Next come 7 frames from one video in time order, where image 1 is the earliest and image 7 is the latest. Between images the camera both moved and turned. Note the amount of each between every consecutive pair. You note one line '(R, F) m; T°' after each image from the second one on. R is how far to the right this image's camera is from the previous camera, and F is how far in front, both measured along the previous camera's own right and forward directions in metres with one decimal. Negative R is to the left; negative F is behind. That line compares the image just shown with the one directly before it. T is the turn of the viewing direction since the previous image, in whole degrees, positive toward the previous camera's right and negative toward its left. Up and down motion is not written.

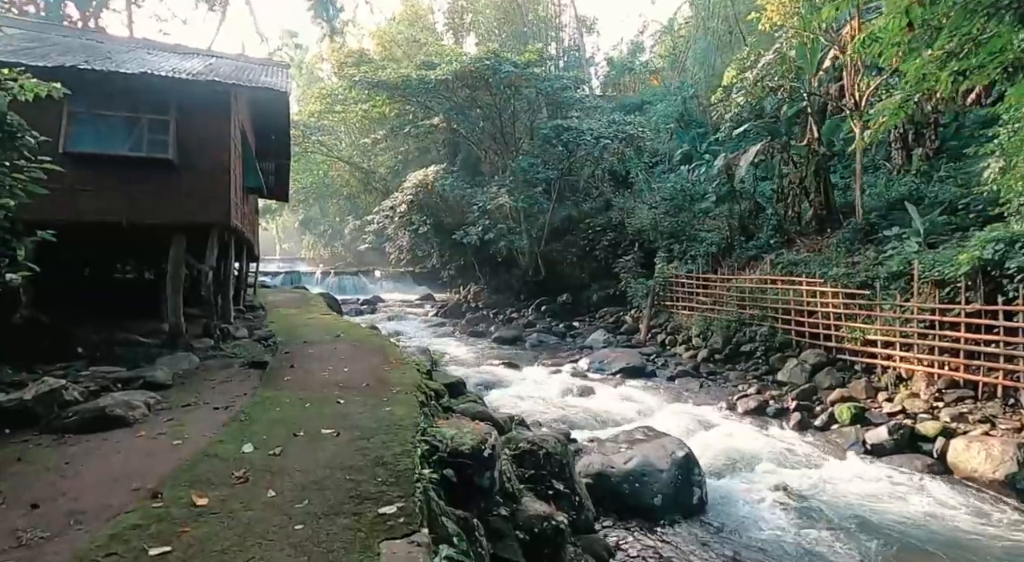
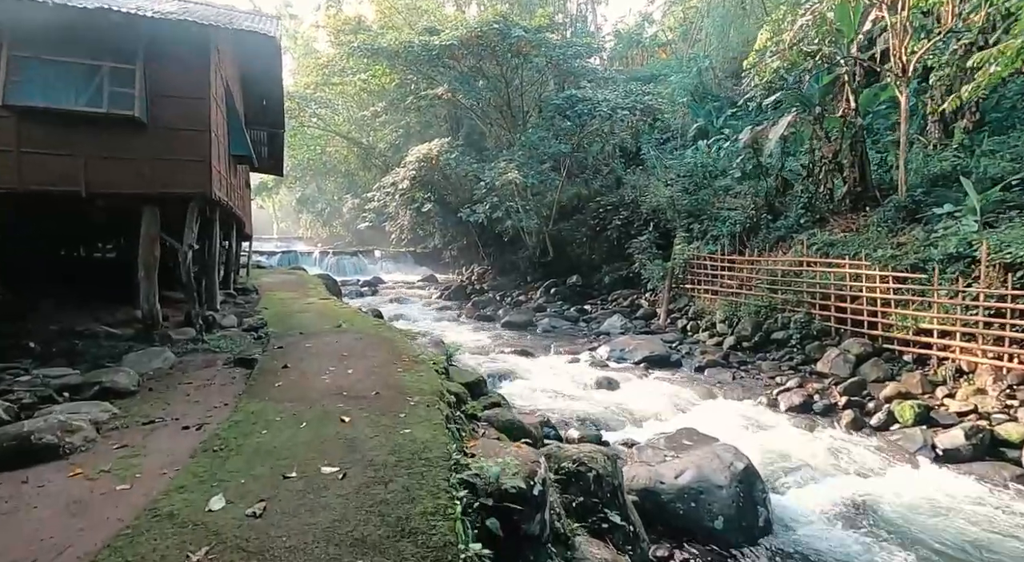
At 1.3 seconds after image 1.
(-0.3, +1.0) m; 0°
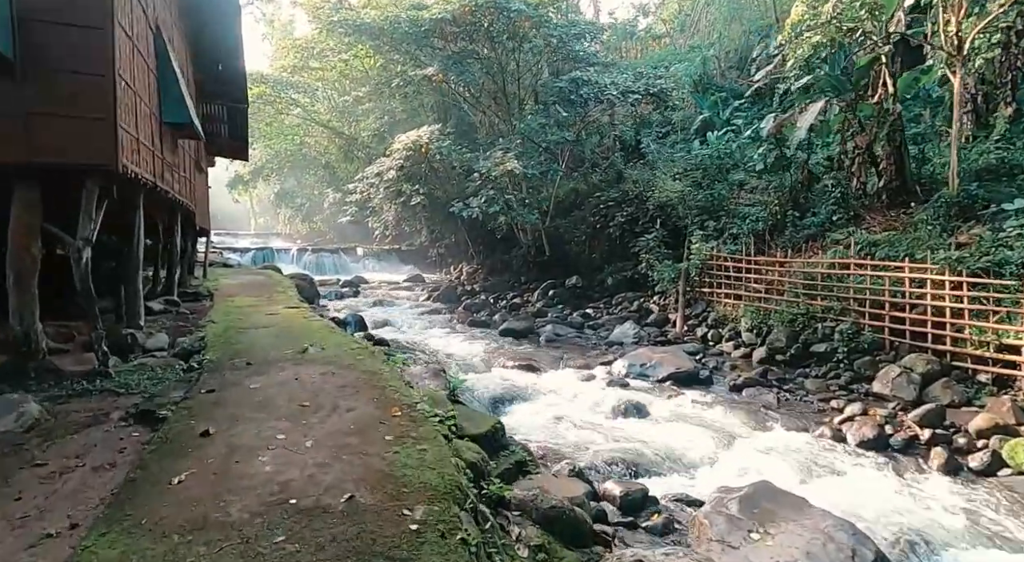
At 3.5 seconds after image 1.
(-0.3, +1.7) m; +2°
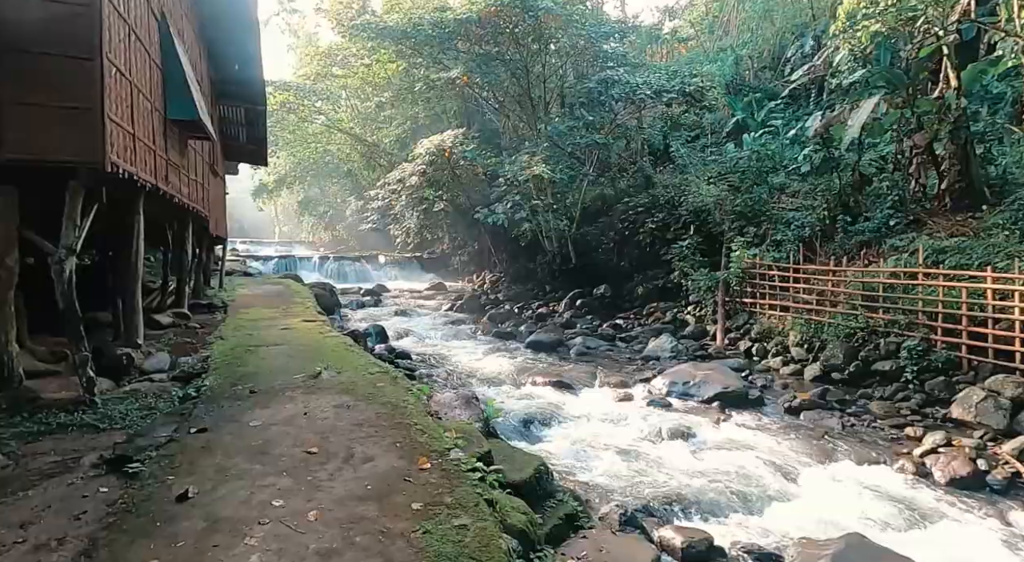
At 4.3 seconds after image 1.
(-0.2, +0.7) m; -2°
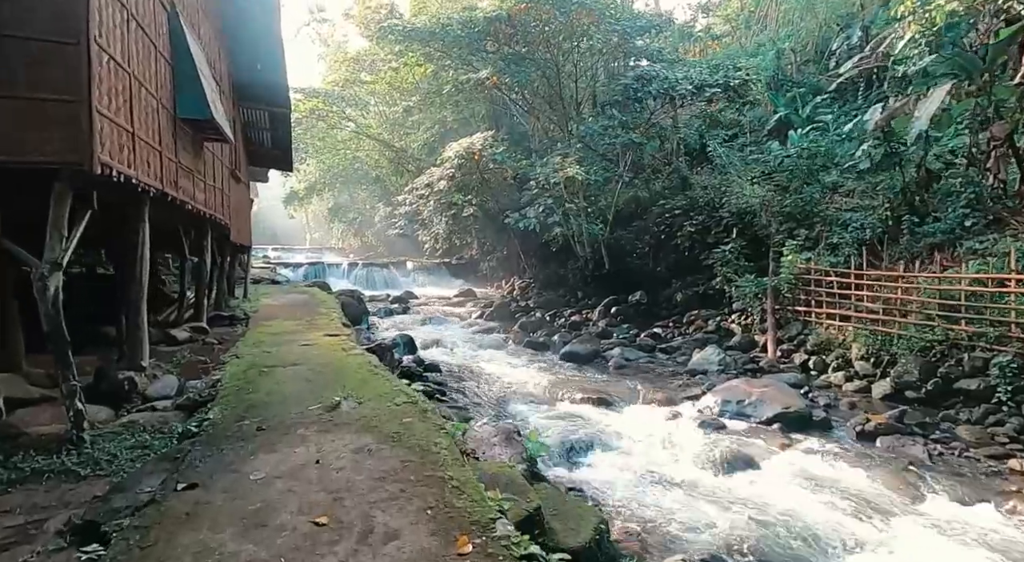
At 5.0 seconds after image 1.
(-0.1, +0.7) m; -3°
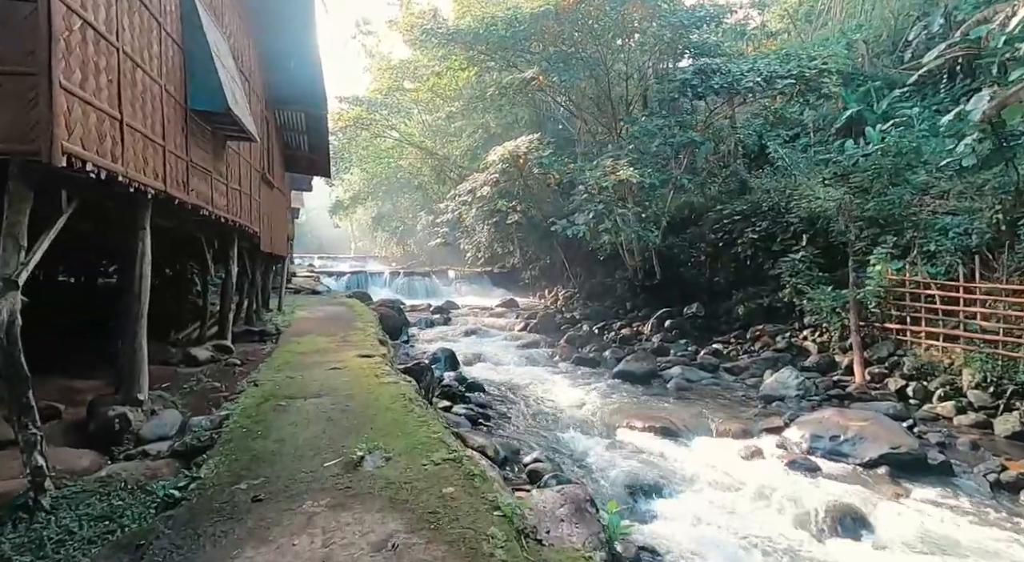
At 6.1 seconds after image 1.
(-0.2, +0.9) m; -4°
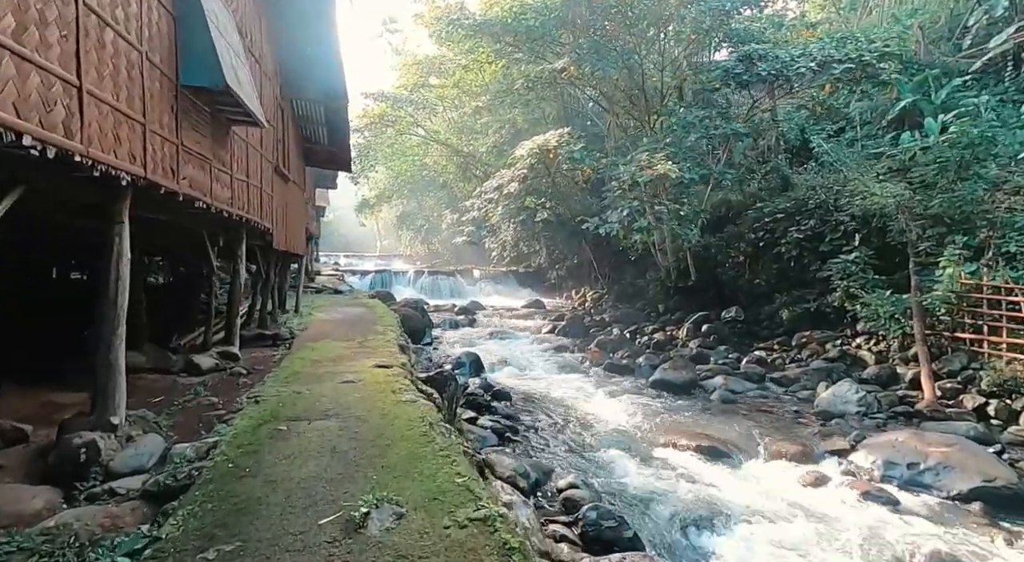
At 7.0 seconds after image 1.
(-0.1, +0.7) m; -2°
